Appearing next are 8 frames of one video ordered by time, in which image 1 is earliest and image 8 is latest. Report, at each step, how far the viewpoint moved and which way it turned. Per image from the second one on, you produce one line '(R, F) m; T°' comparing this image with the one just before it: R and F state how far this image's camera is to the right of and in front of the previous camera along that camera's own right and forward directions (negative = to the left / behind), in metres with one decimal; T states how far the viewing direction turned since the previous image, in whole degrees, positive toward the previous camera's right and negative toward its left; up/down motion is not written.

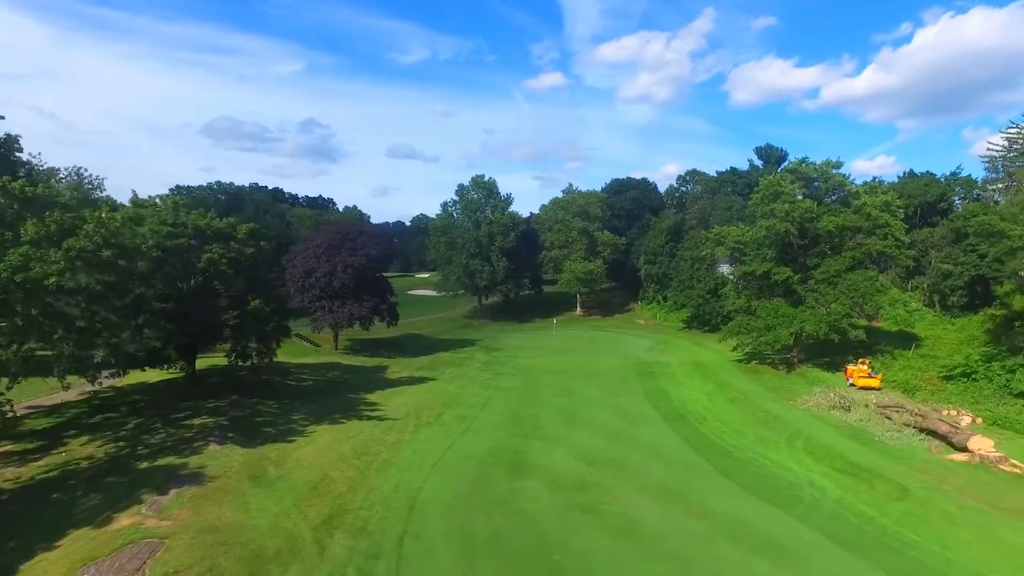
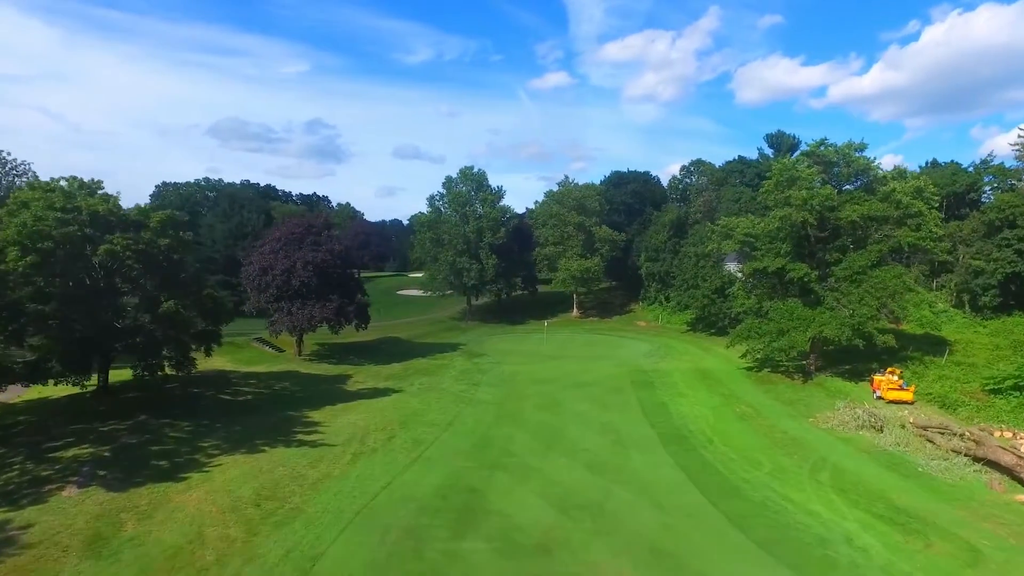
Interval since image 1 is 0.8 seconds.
(+1.2, +4.2) m; 0°
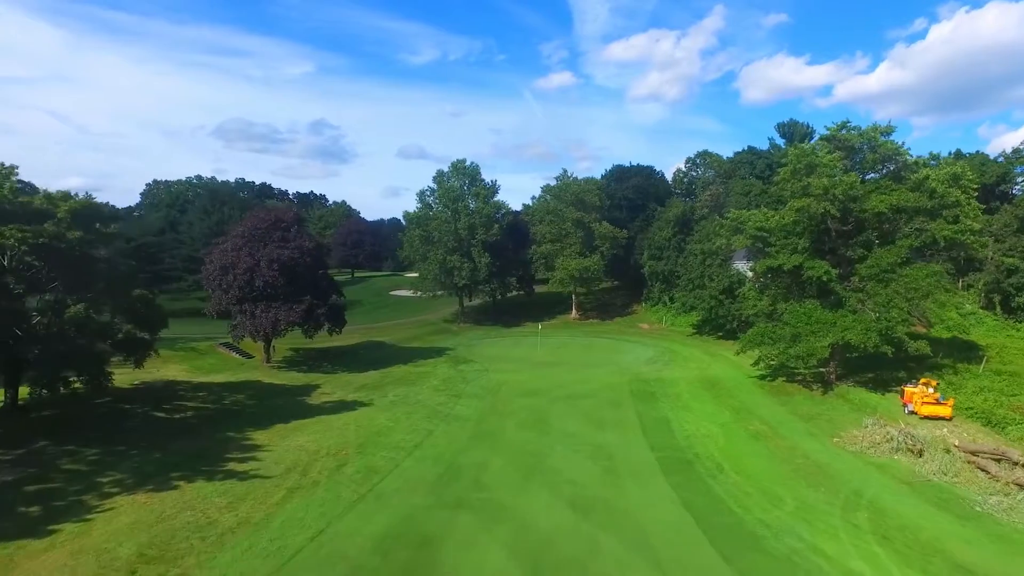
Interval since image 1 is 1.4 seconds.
(+0.8, +3.4) m; 0°
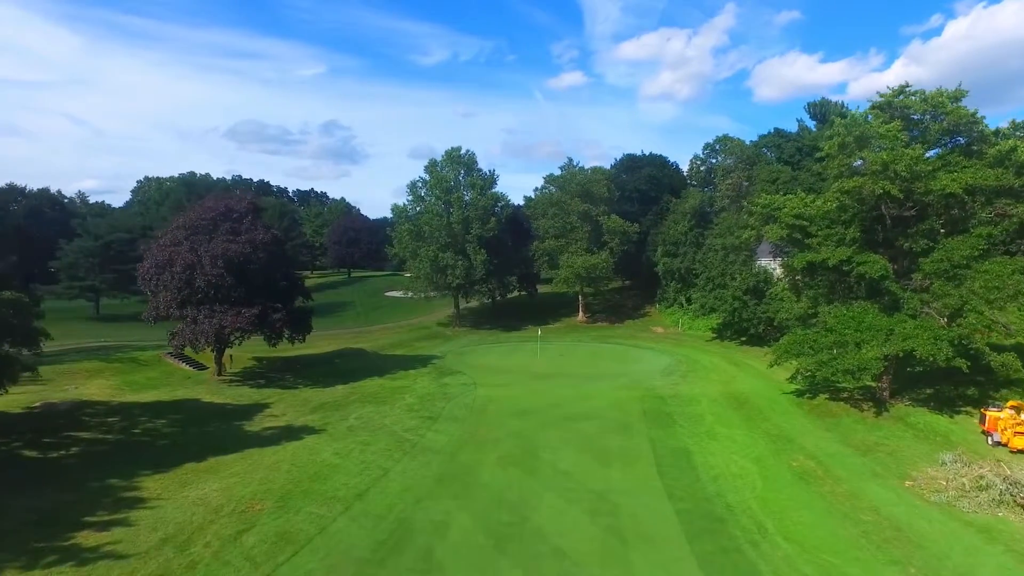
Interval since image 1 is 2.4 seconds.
(+0.9, +5.0) m; -1°
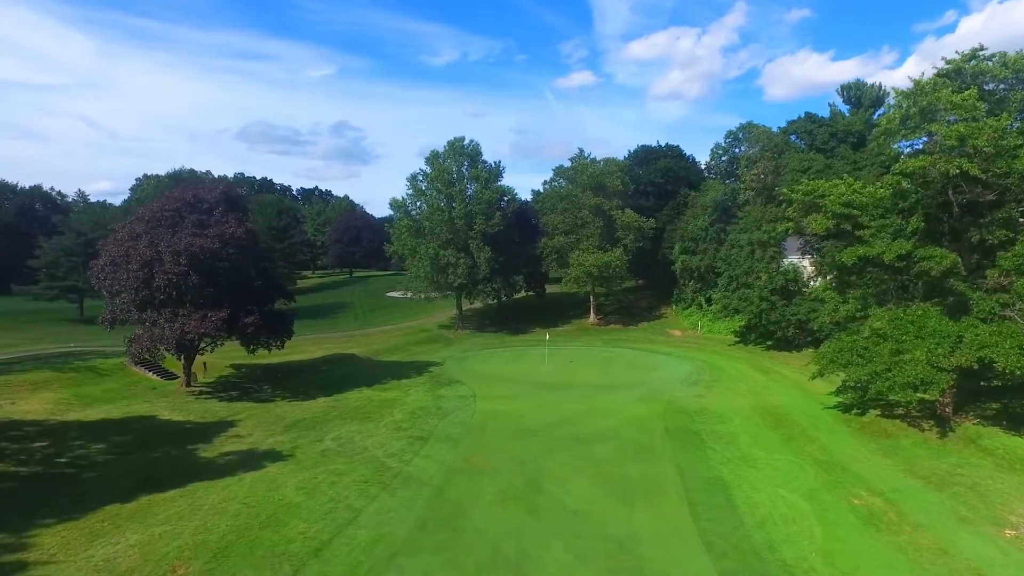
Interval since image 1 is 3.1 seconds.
(+0.2, +3.4) m; -1°
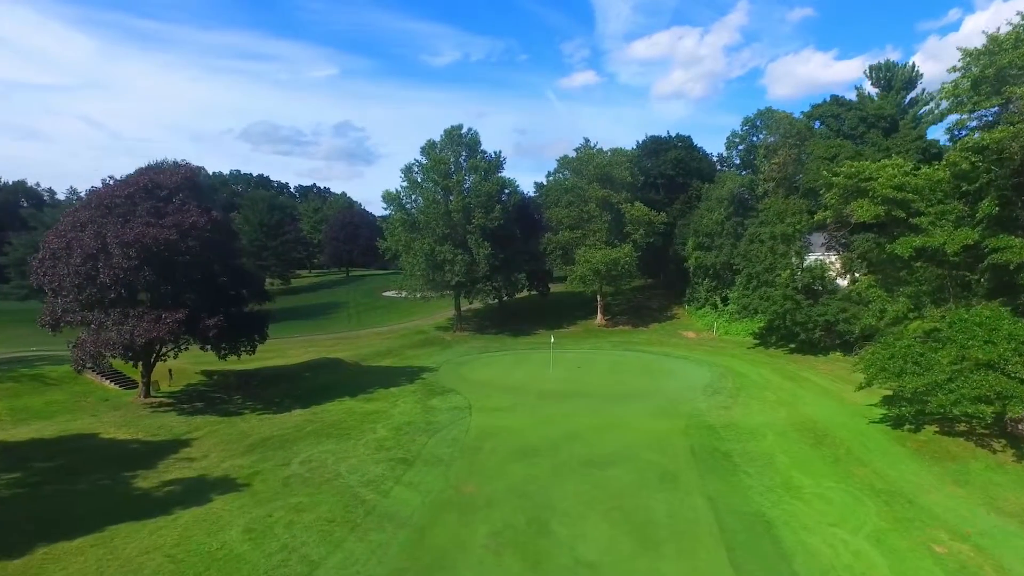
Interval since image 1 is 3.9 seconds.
(+0.1, +3.1) m; 0°
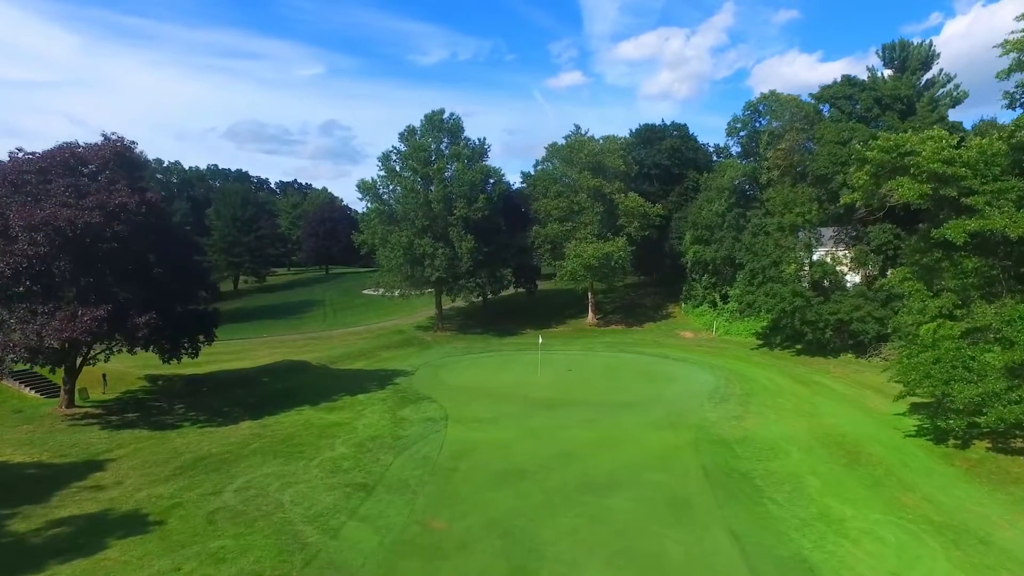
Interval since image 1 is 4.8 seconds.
(+0.1, +3.0) m; +1°
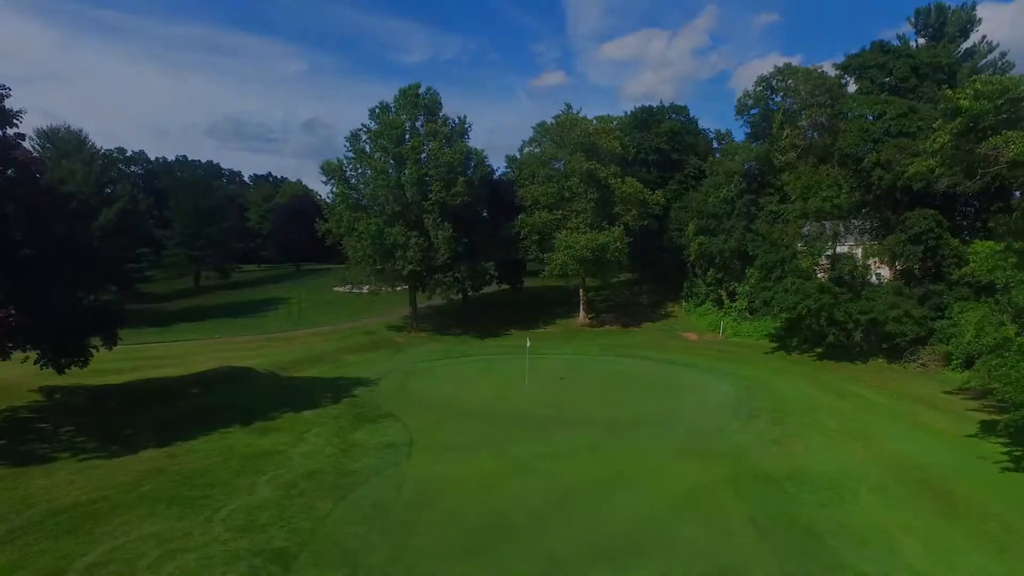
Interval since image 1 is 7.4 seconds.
(0.0, +4.5) m; +1°
